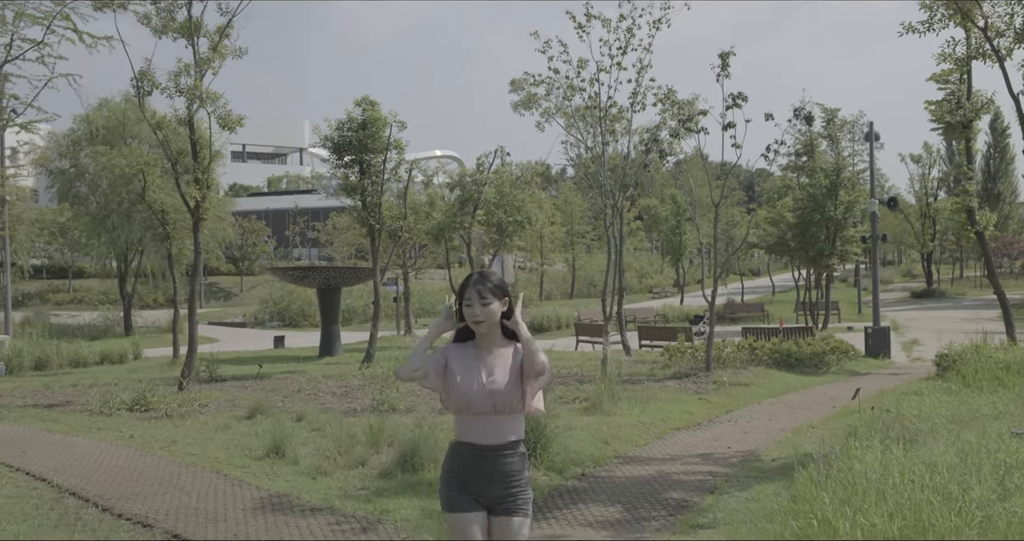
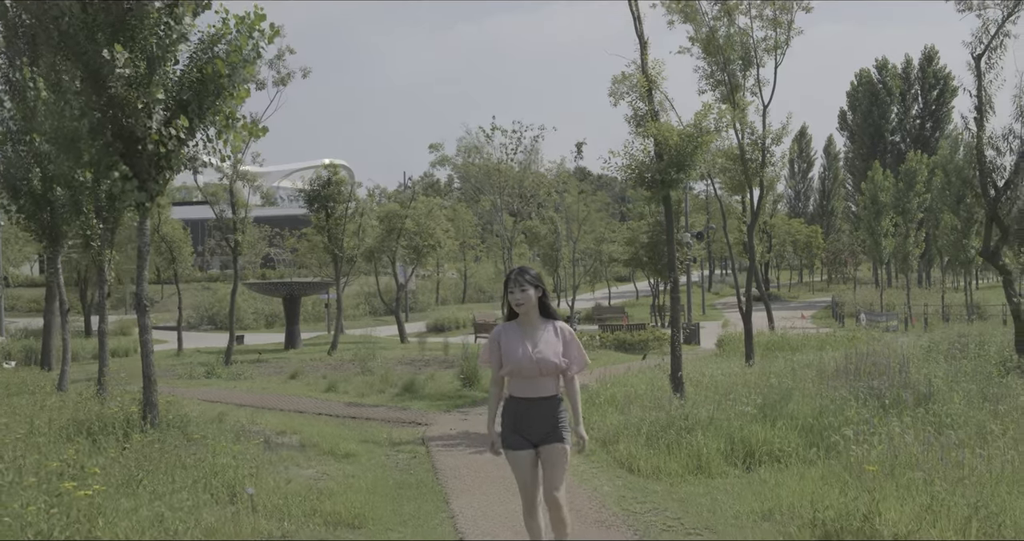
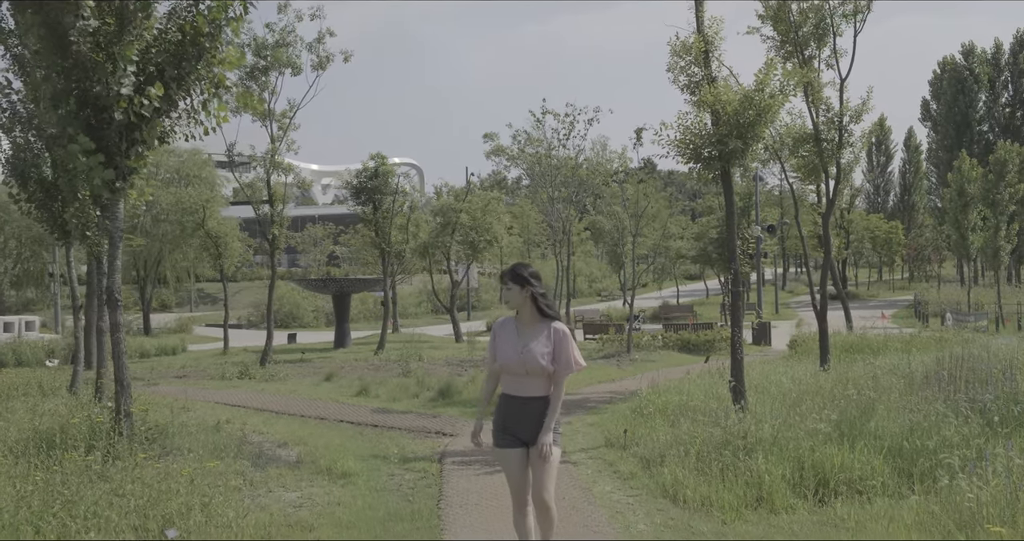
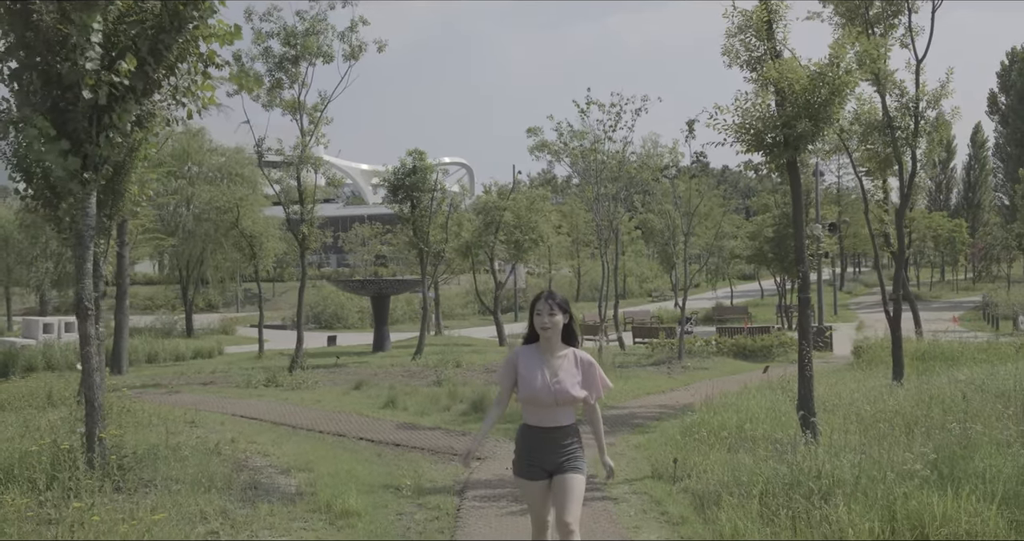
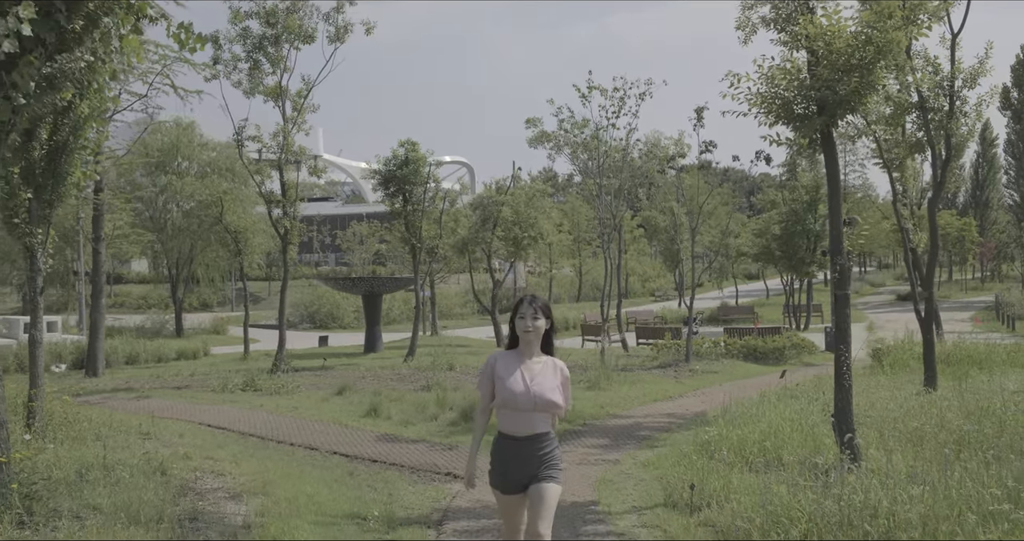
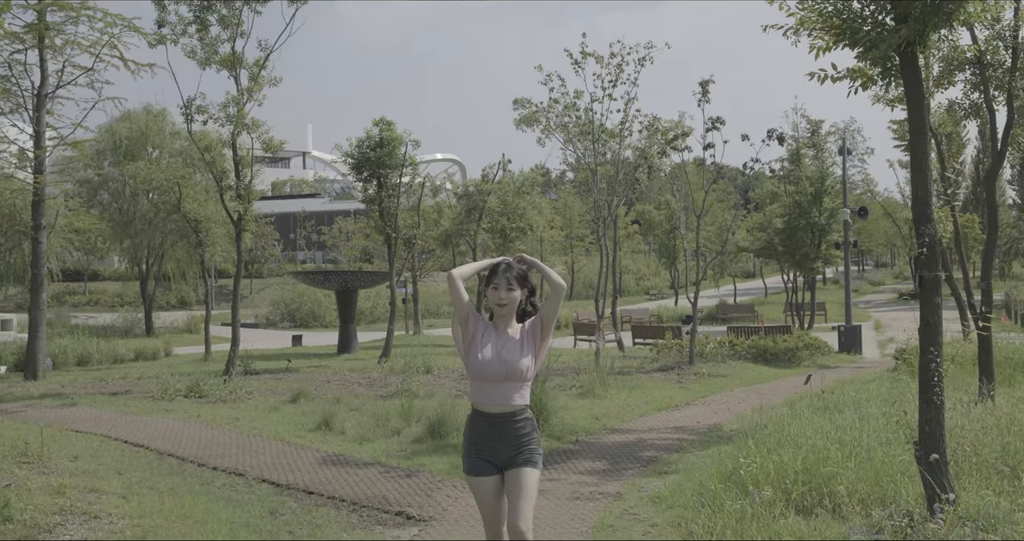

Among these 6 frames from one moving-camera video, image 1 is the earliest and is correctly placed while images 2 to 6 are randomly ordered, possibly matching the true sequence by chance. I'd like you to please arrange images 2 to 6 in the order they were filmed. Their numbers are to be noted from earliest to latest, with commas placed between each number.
6, 5, 4, 3, 2
